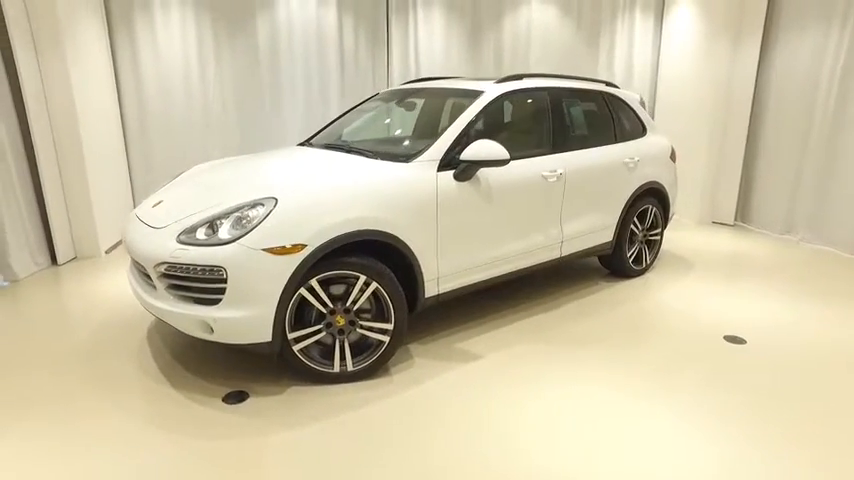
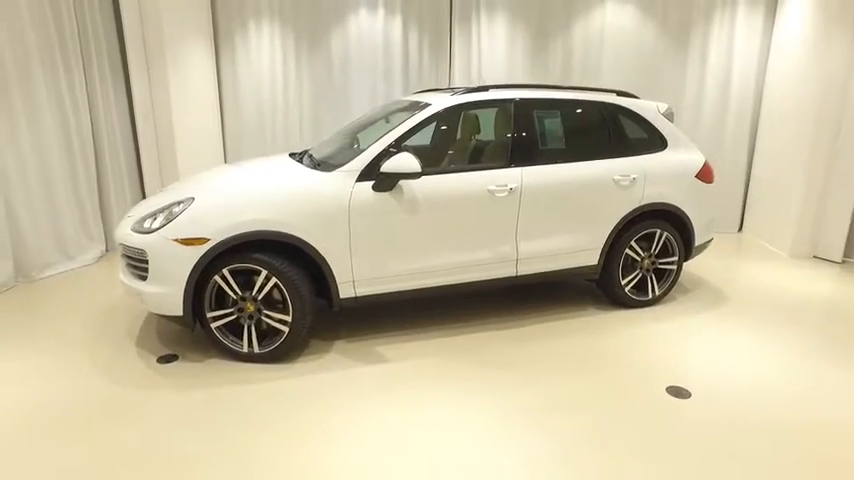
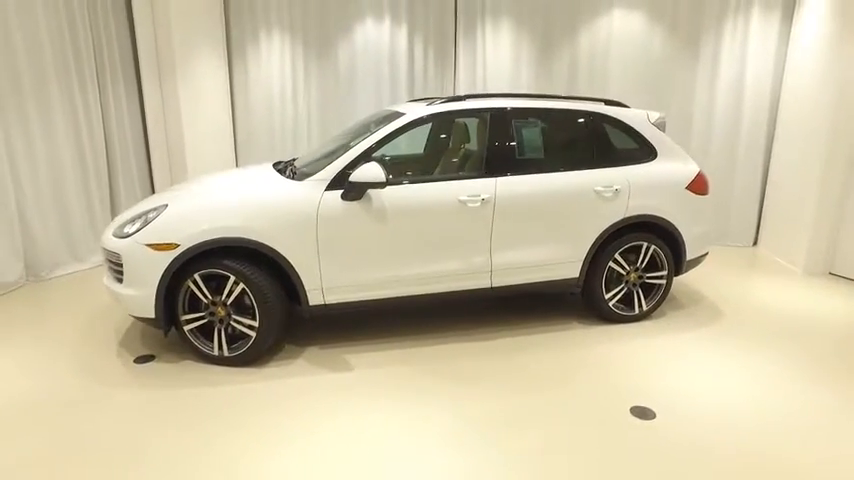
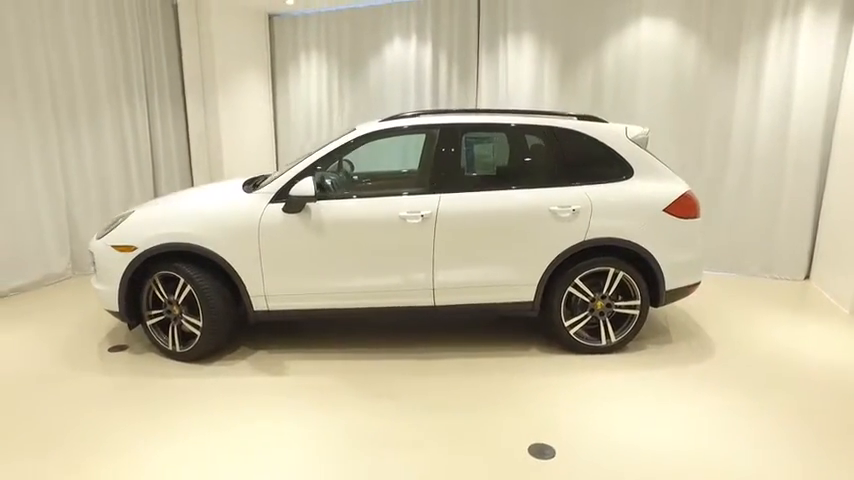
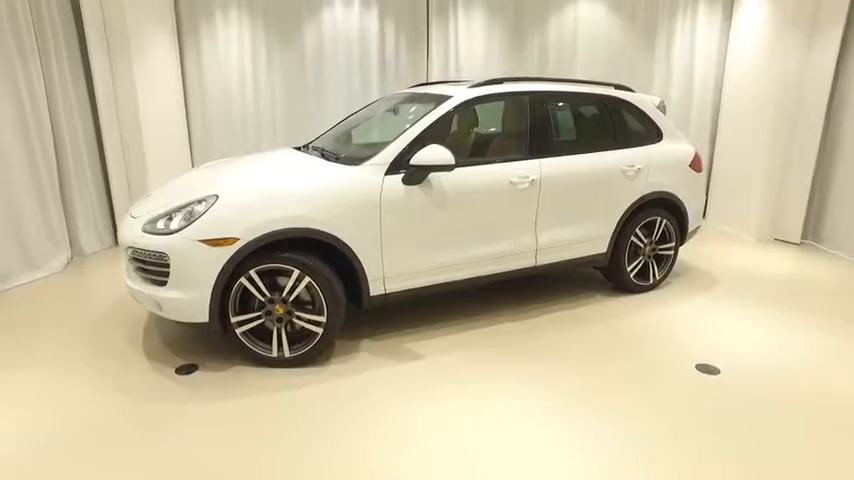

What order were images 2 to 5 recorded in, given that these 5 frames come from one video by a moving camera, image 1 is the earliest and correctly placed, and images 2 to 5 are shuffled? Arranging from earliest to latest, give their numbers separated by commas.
5, 2, 3, 4
